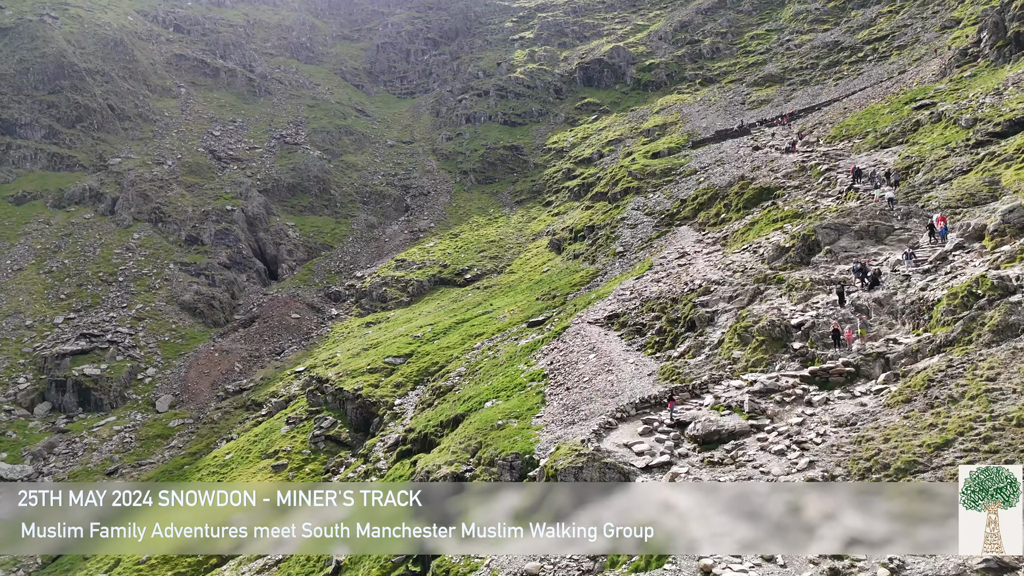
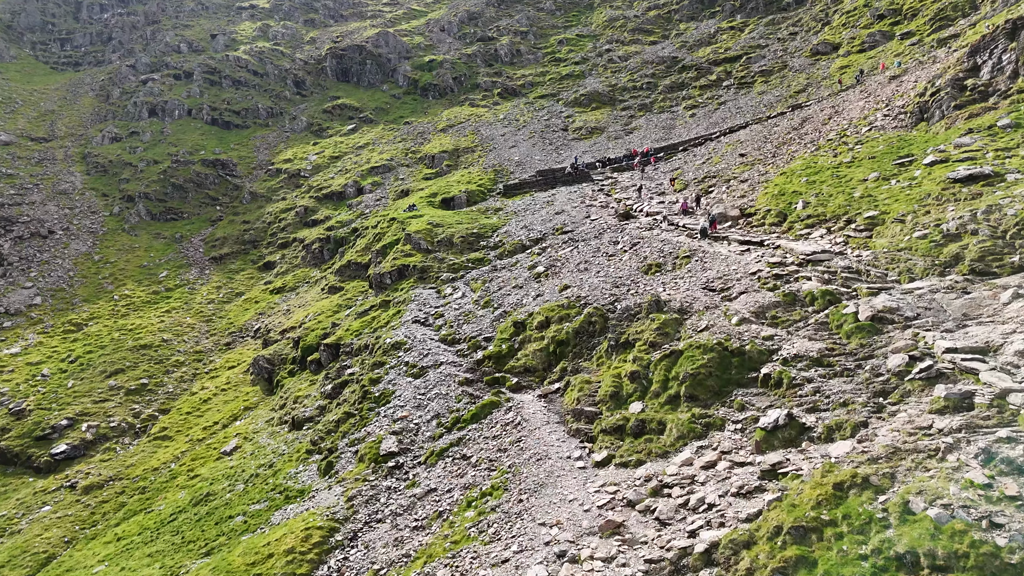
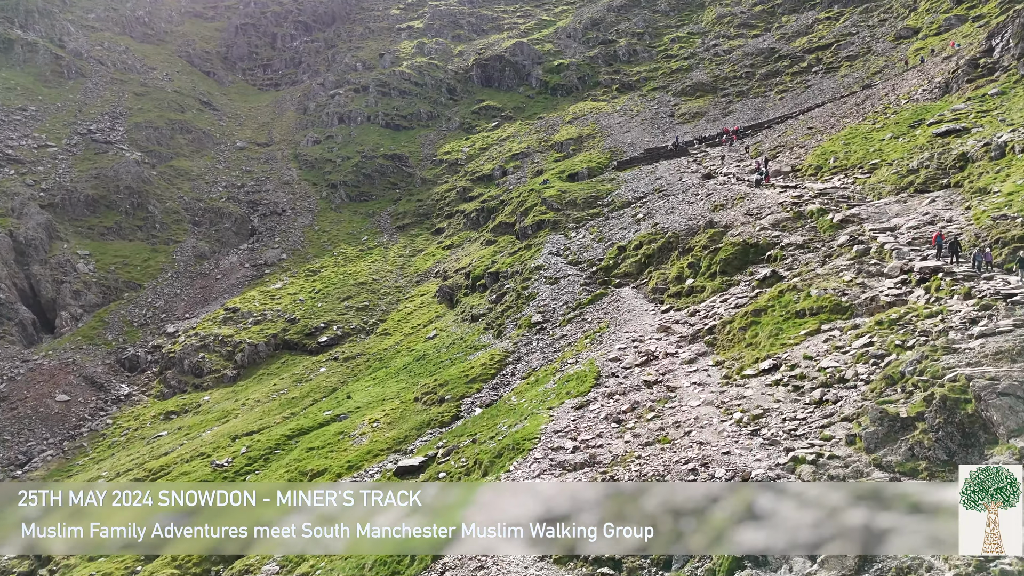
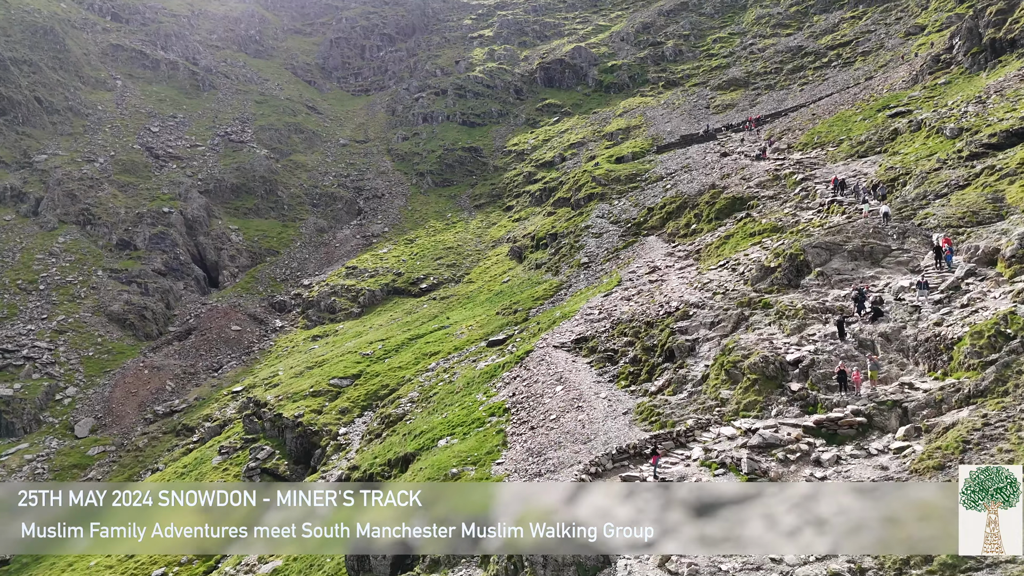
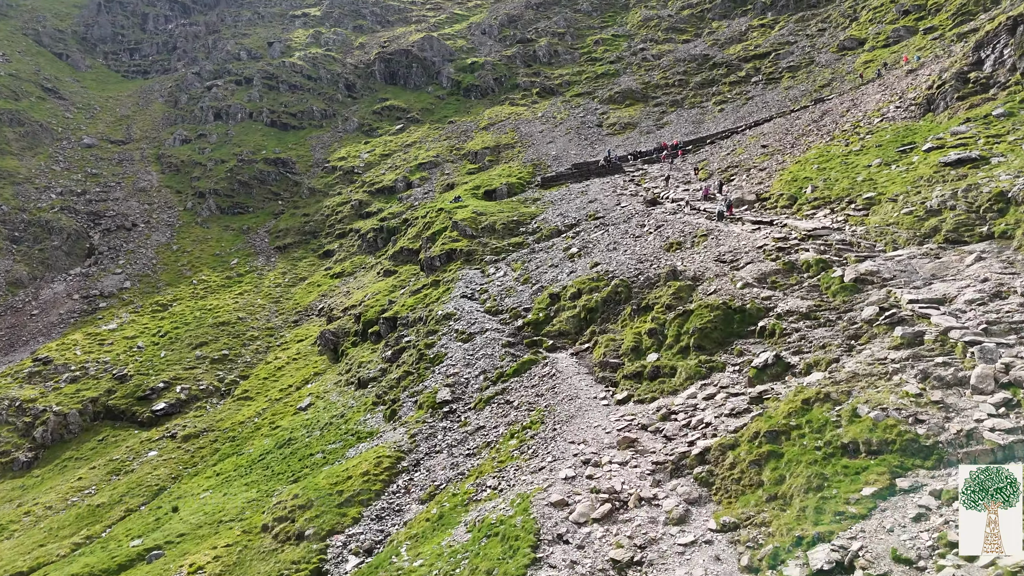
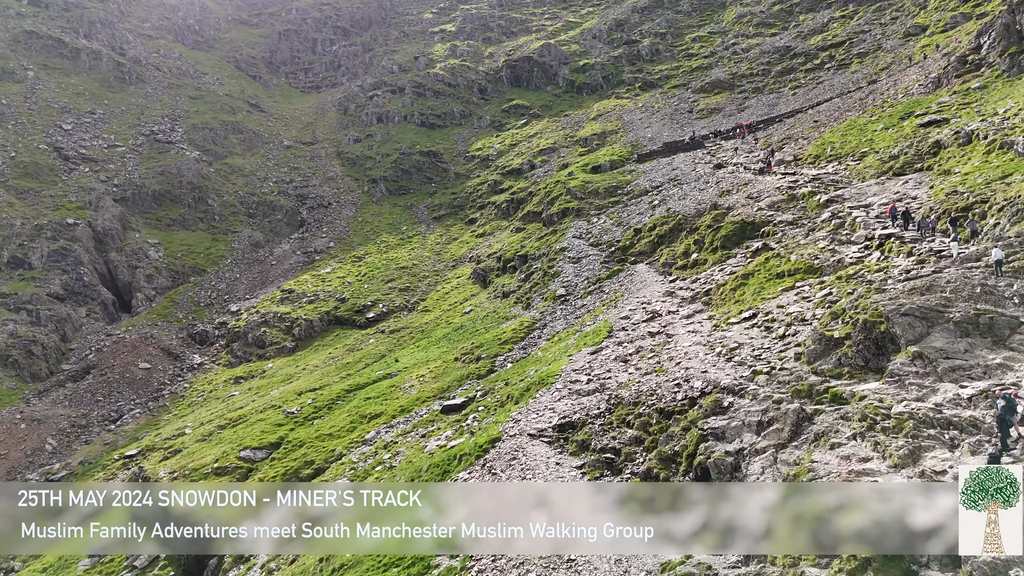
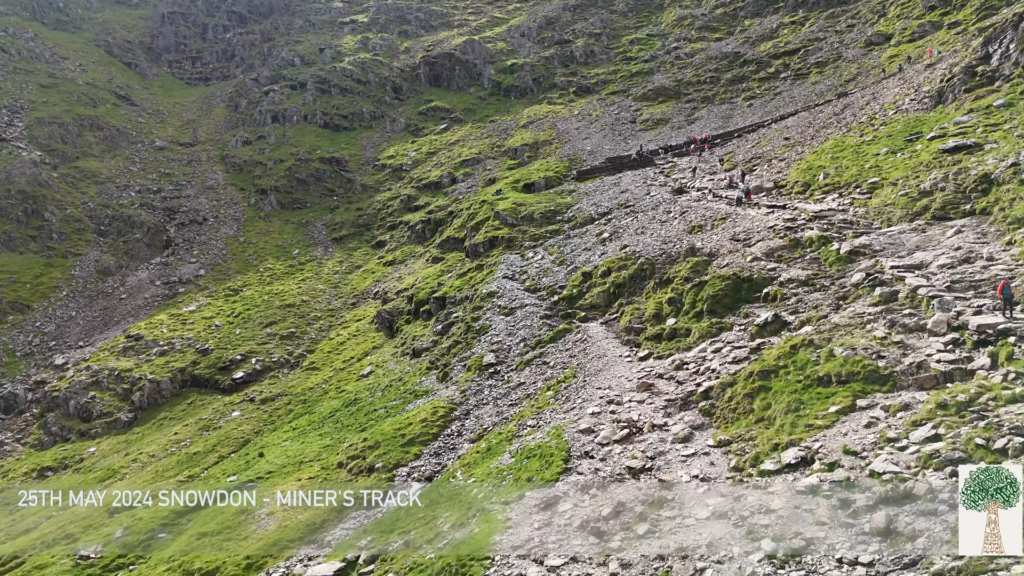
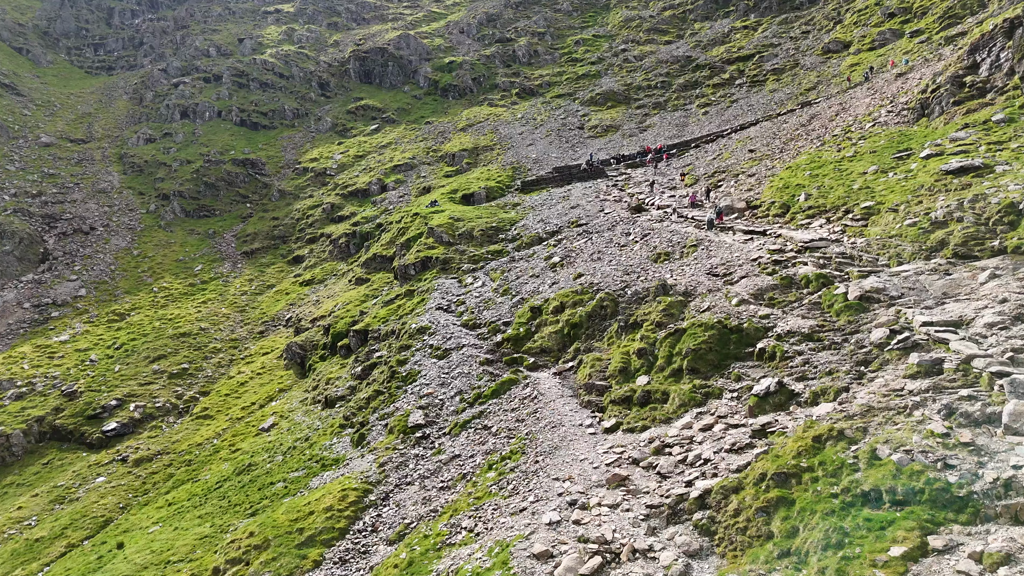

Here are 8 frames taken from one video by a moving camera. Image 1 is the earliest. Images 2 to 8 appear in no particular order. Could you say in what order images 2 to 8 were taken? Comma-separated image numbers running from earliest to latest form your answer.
4, 6, 3, 7, 5, 8, 2
